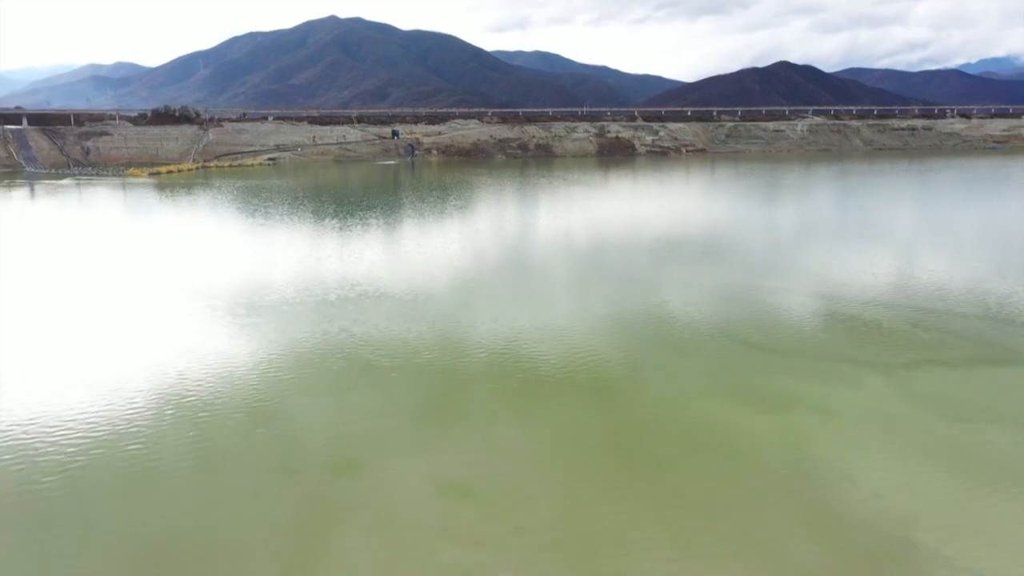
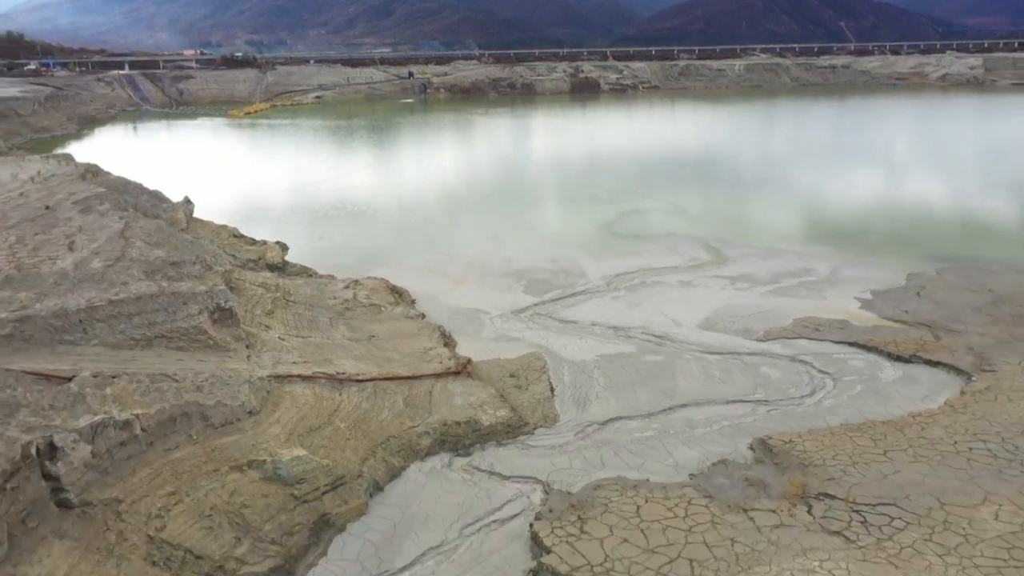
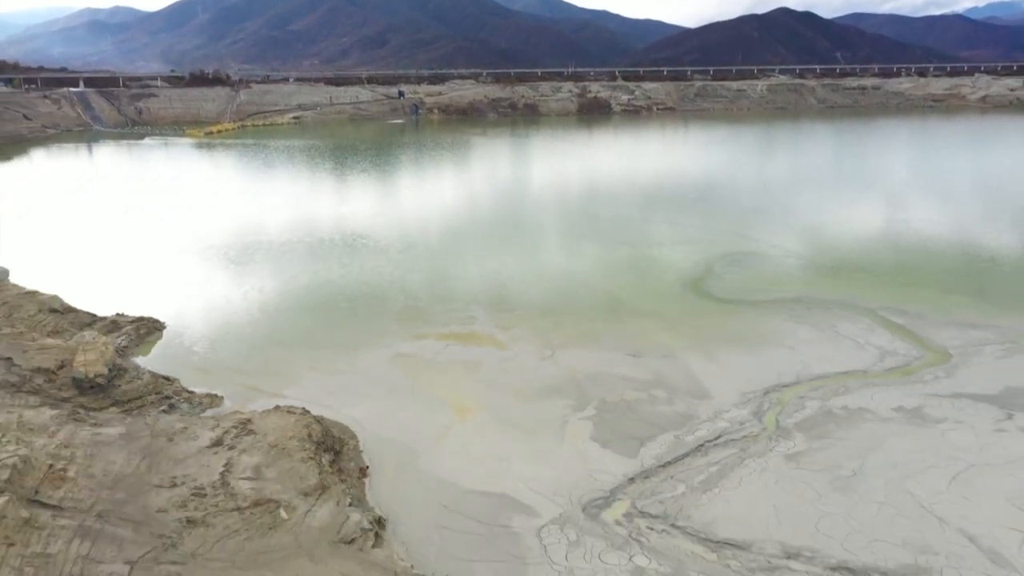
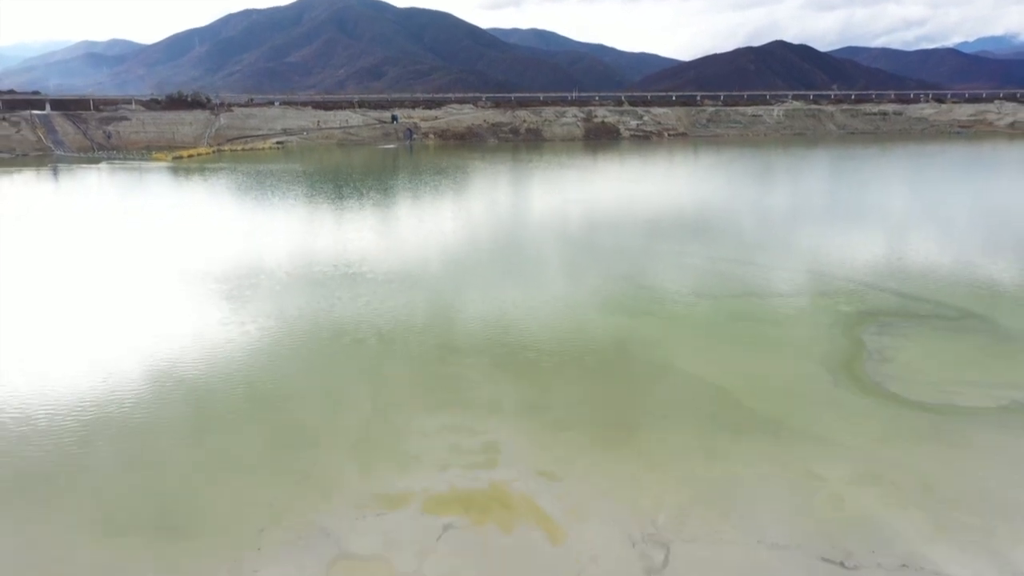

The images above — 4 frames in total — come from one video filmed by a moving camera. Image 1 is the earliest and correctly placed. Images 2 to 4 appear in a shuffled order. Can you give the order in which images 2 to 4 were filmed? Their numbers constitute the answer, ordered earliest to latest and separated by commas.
4, 3, 2
